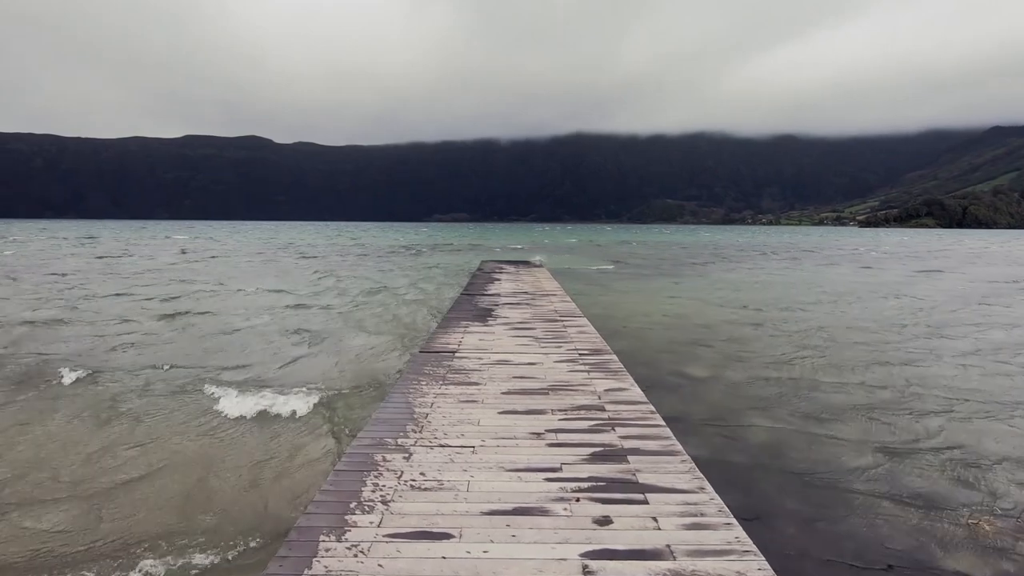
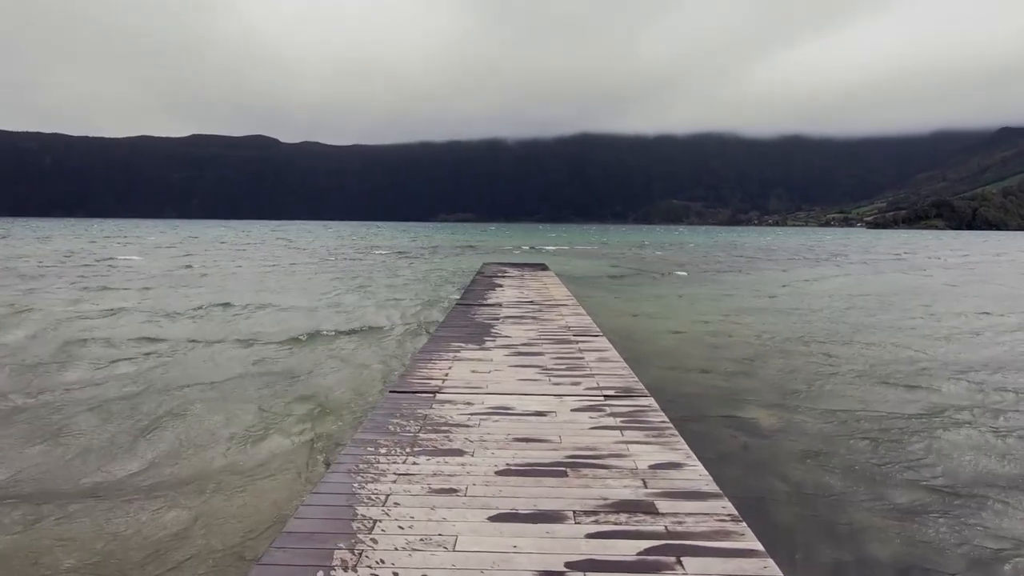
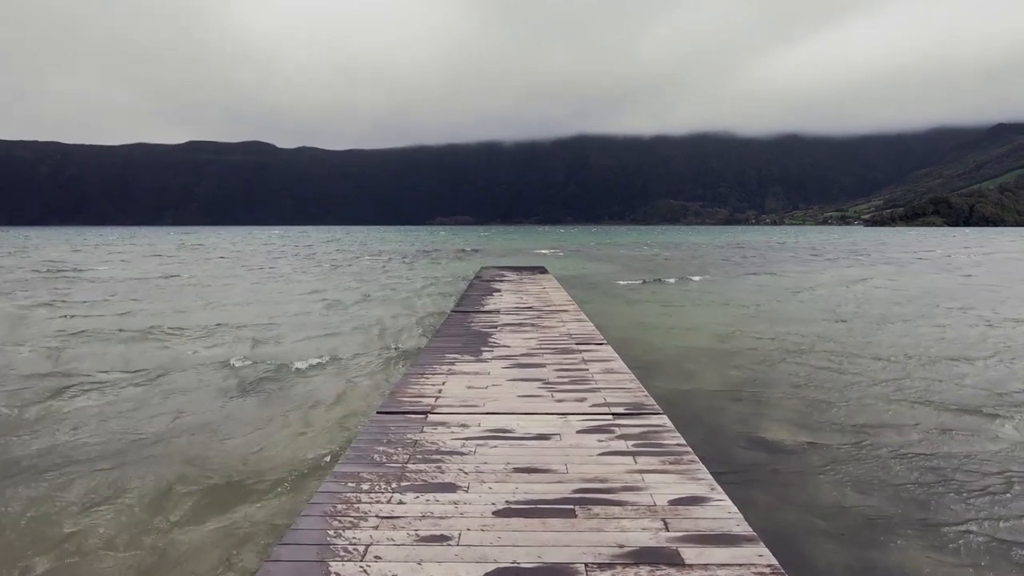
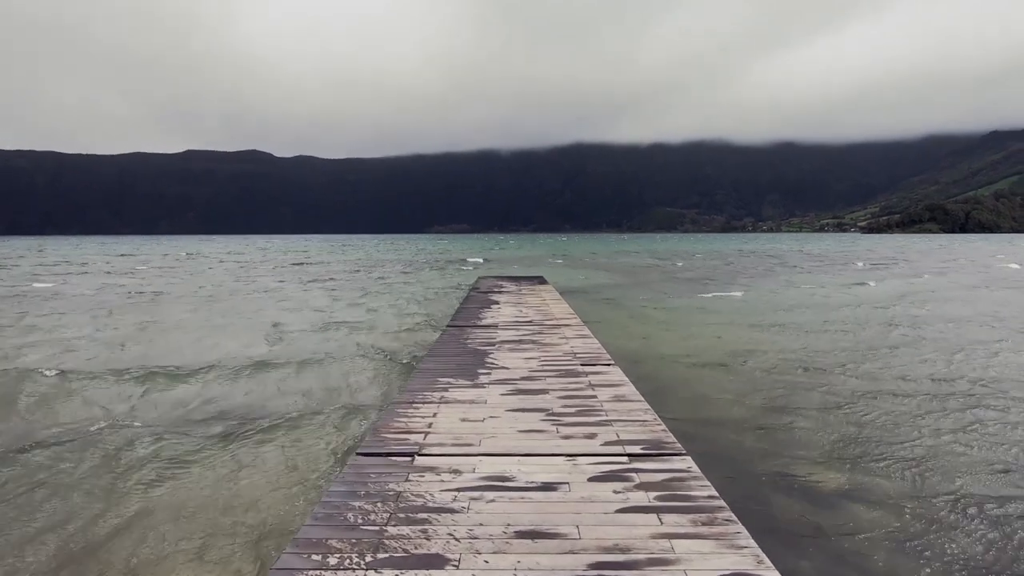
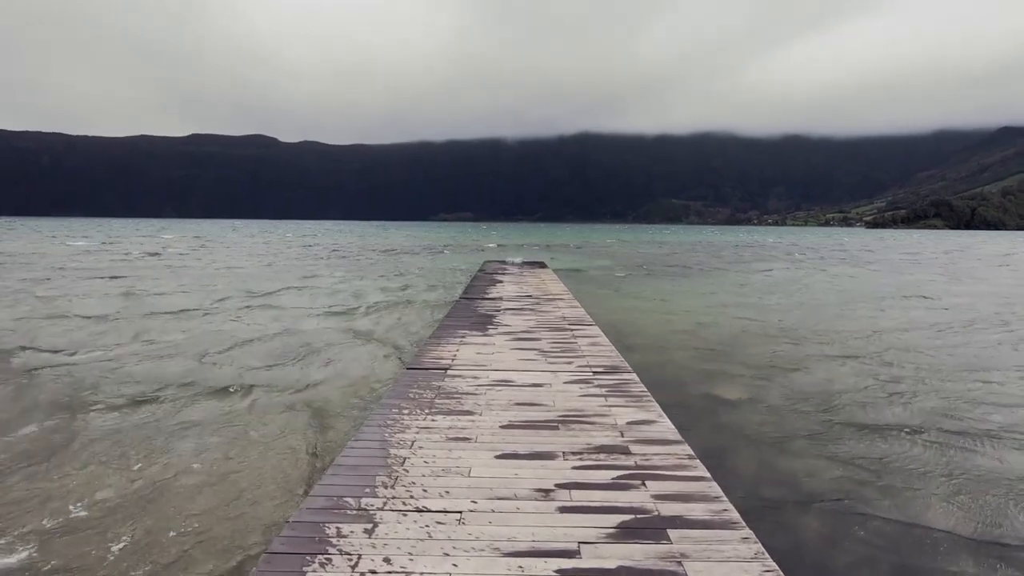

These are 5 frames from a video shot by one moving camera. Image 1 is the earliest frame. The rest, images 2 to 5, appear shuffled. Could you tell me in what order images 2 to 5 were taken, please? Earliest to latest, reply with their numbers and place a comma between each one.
5, 2, 3, 4
